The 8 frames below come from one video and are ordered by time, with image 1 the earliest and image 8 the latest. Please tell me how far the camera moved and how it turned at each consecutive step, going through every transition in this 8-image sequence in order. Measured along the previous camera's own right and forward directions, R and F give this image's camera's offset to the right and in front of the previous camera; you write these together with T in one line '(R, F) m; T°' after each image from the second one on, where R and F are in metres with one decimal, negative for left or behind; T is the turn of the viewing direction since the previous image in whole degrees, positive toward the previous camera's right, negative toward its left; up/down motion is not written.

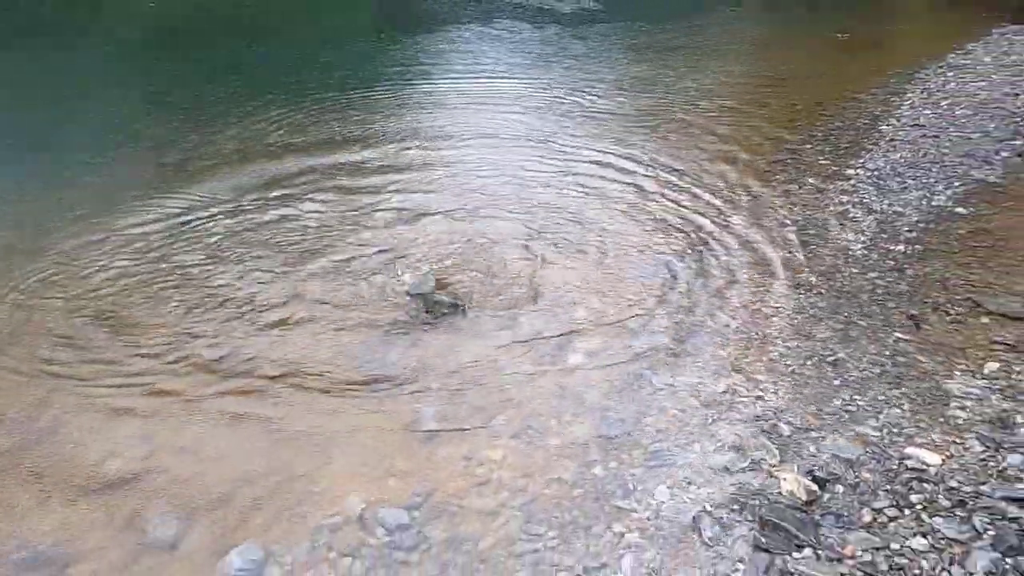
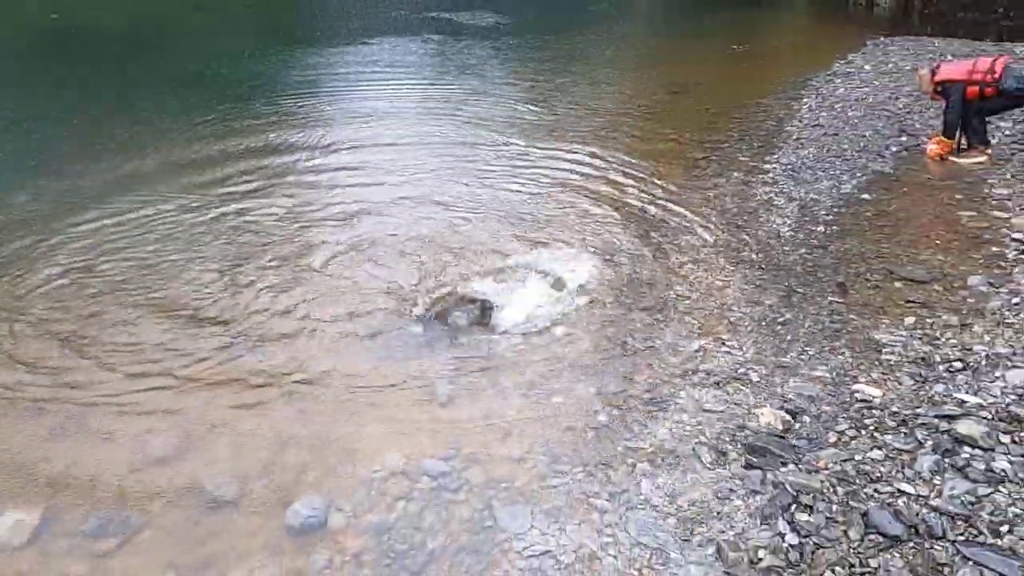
(-0.8, -0.6) m; +7°
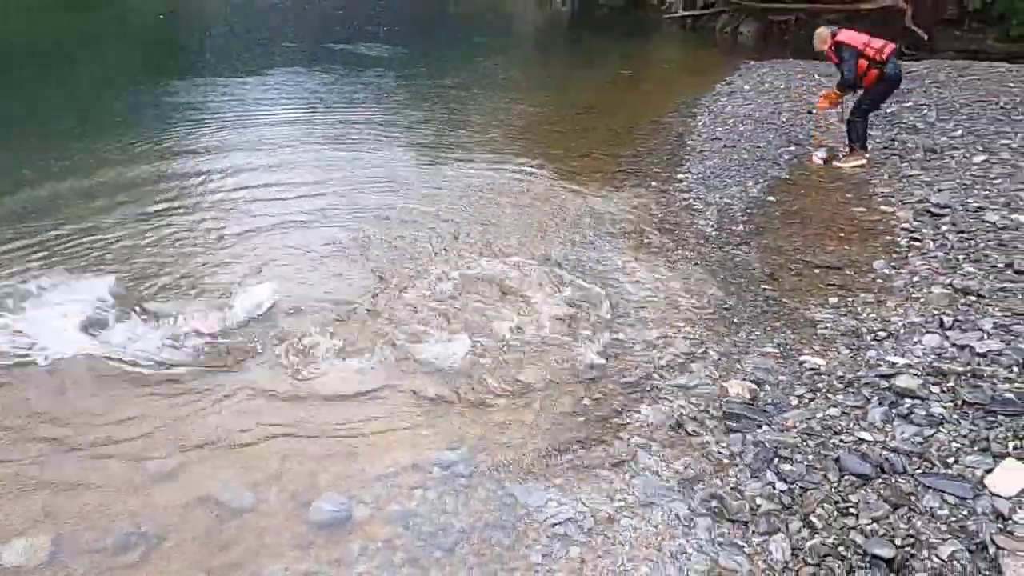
(-0.7, -0.3) m; +8°
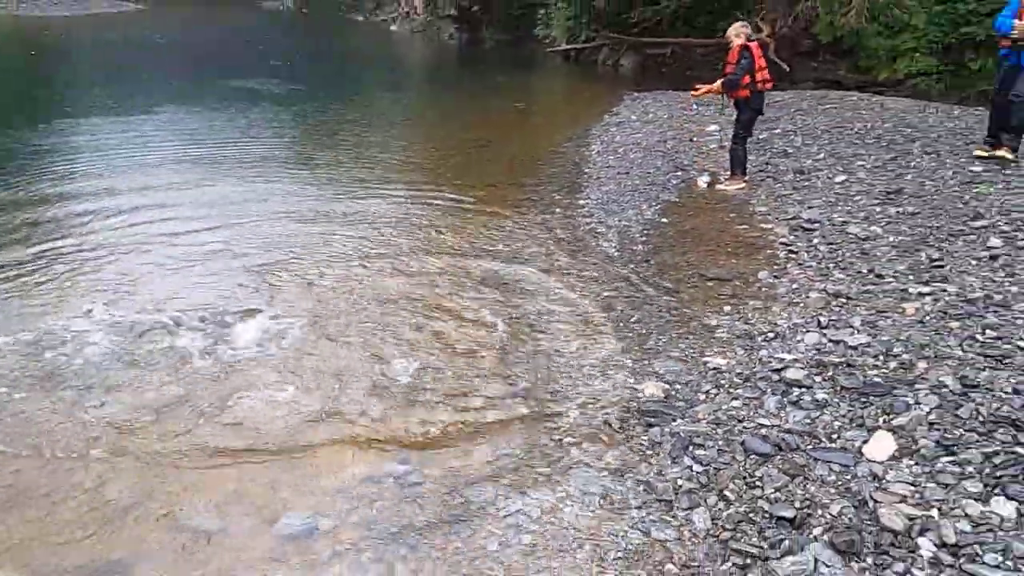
(-0.3, -0.5) m; +8°
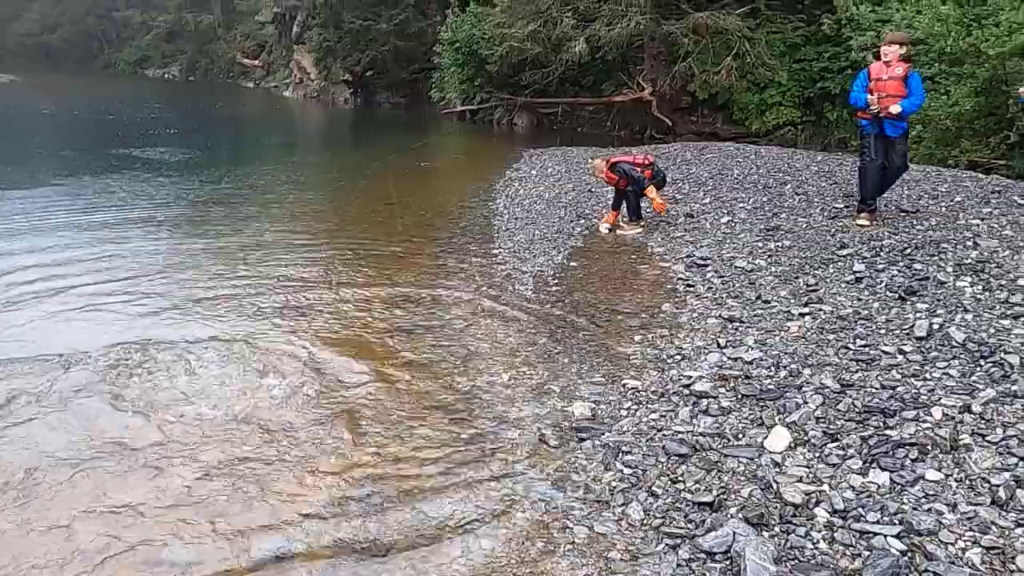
(-0.3, -0.7) m; +7°
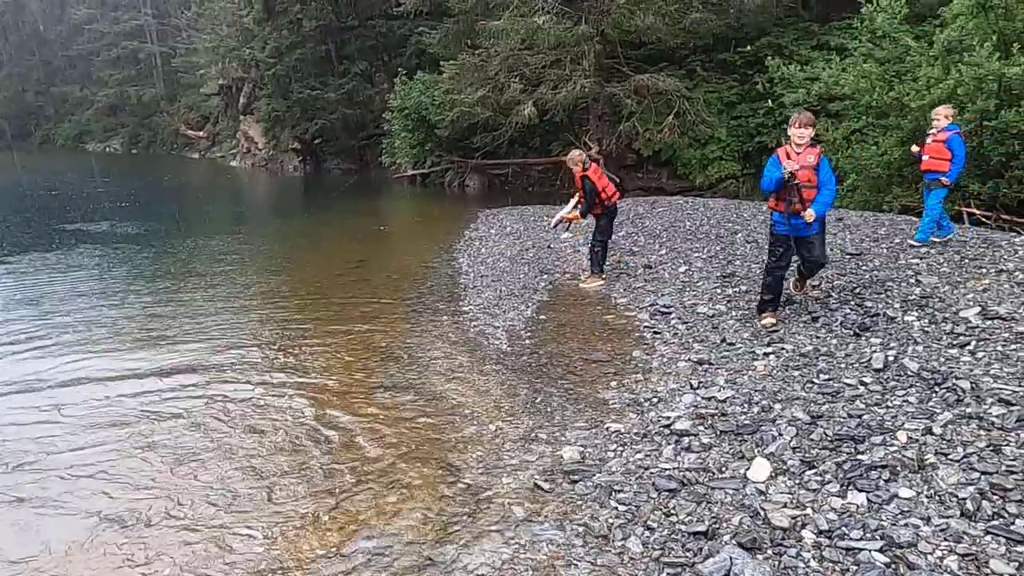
(-0.3, -0.3) m; +4°
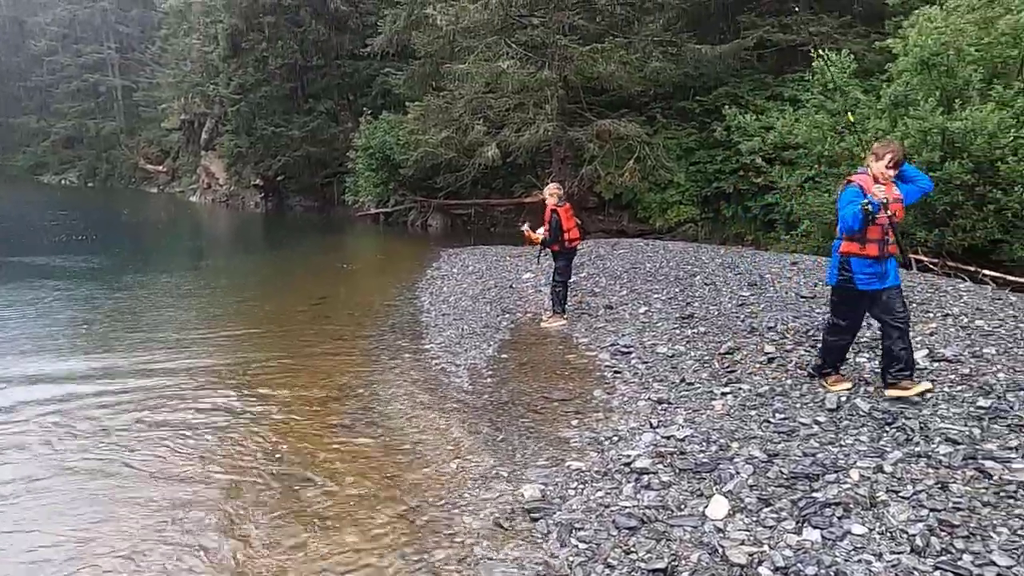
(0.0, -0.1) m; +3°
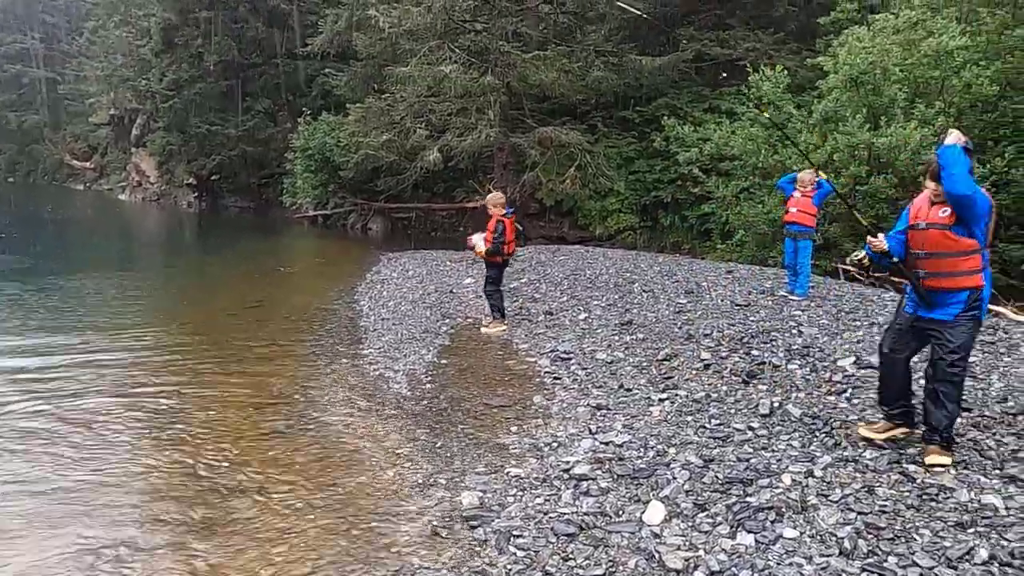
(0.0, +0.1) m; +4°
